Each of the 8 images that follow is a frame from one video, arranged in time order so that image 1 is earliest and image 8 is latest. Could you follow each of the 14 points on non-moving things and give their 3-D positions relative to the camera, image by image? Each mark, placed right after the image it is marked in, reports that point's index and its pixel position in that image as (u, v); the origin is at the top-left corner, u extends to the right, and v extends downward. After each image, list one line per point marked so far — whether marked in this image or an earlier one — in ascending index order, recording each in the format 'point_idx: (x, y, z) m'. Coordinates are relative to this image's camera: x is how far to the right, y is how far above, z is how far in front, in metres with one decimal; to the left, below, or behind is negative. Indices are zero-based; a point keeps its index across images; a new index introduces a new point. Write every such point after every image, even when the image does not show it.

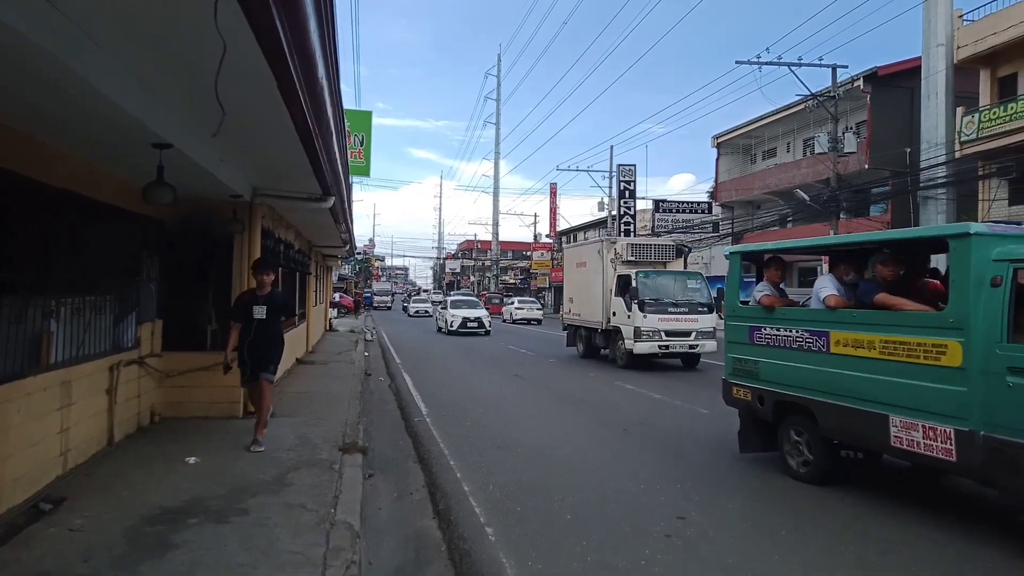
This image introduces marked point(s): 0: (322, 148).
0: (-1.9, +1.4, +7.3) m
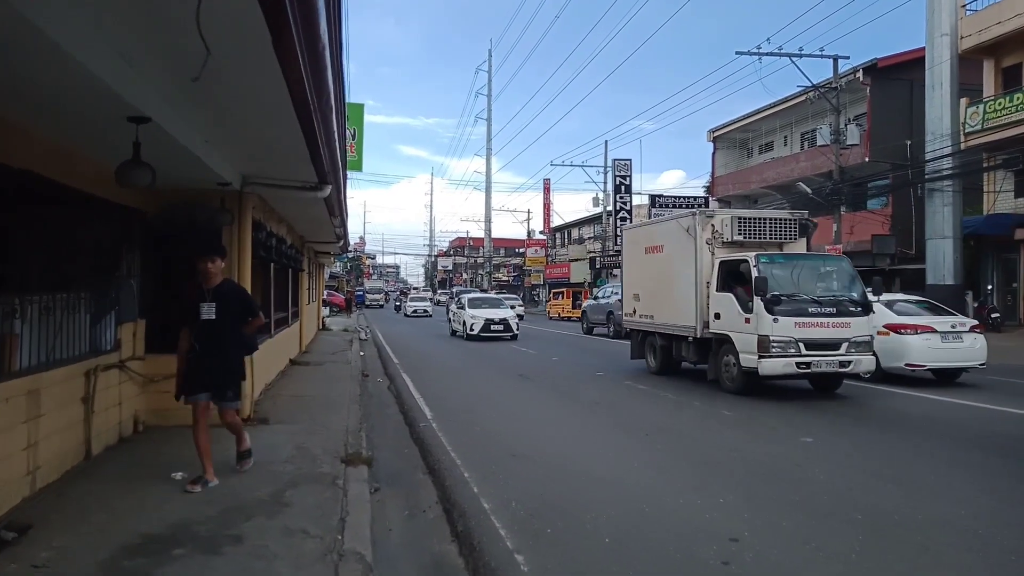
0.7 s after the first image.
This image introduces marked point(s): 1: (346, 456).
0: (-1.8, +1.5, +6.7) m
1: (-1.5, -1.6, +6.7) m
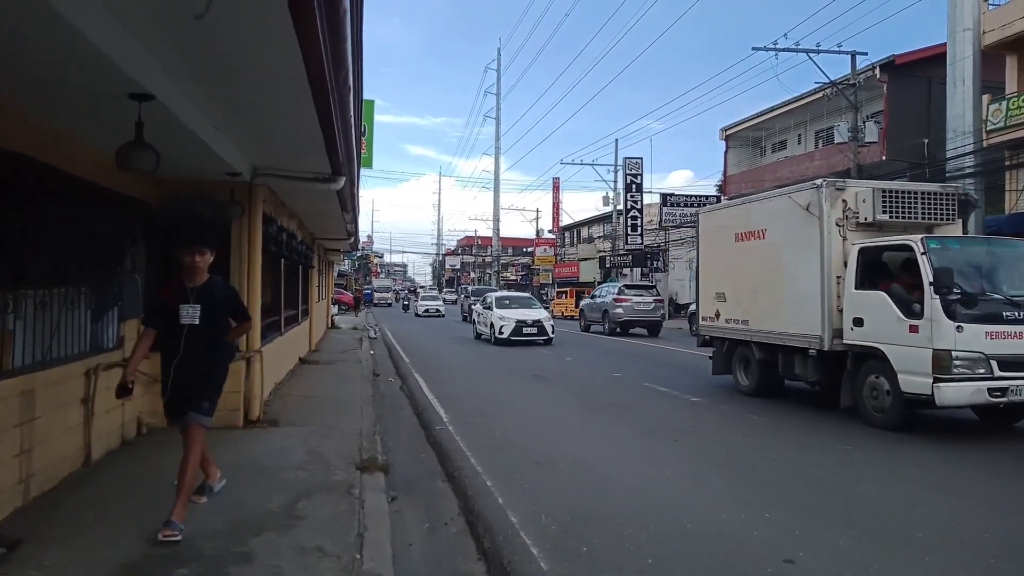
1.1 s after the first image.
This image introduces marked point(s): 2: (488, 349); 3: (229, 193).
0: (-1.5, +1.5, +6.3) m
1: (-1.3, -1.5, +6.3) m
2: (-0.6, -1.7, +19.7) m
3: (-3.1, +1.0, +7.8) m
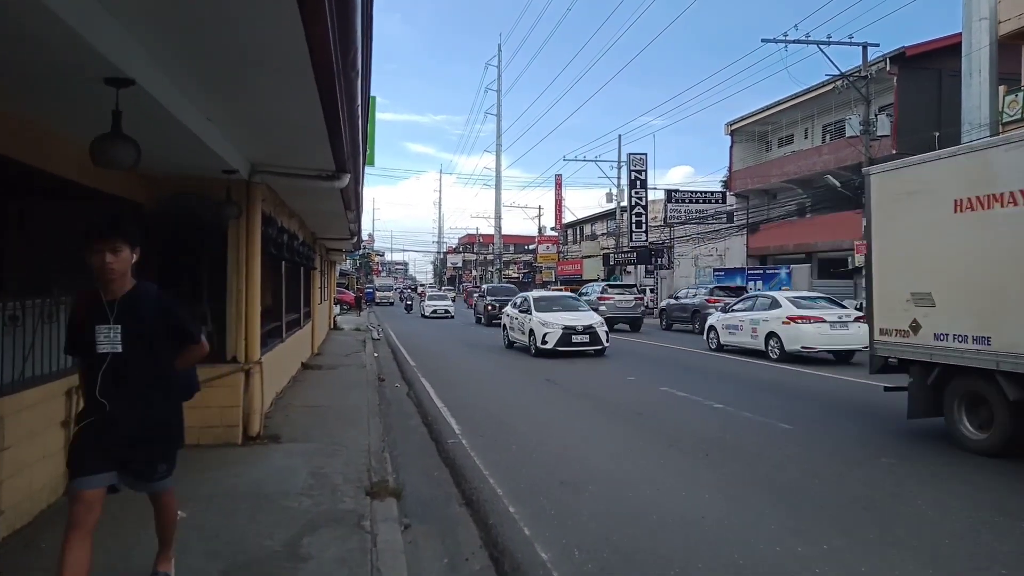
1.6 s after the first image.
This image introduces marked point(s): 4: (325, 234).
0: (-1.4, +1.4, +5.7) m
1: (-1.1, -1.6, +5.7) m
2: (-0.4, -1.7, +19.1) m
3: (-2.9, +1.0, +7.3) m
4: (-4.2, +1.2, +16.1) m
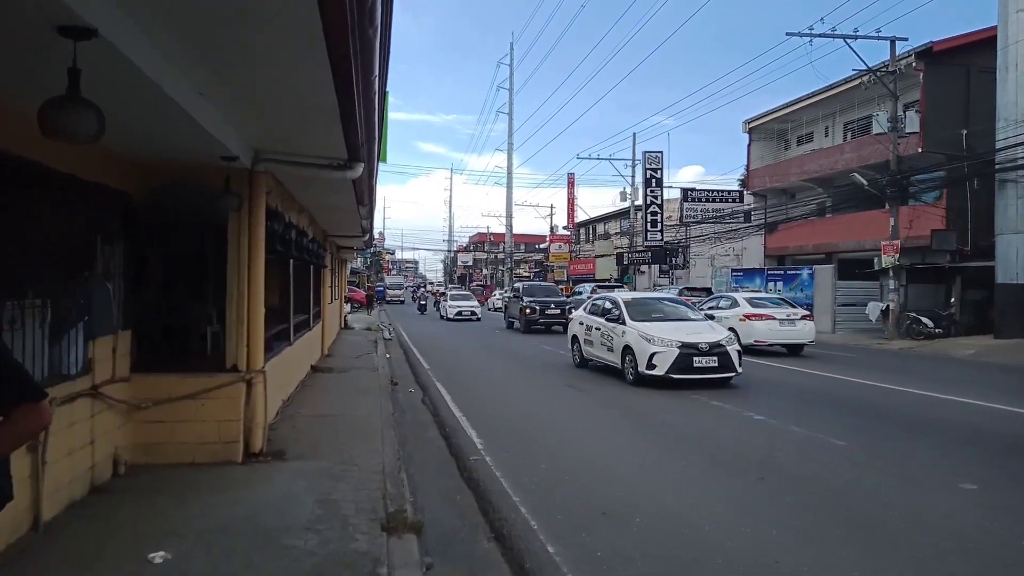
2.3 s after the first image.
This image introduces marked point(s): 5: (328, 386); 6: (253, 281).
0: (-1.1, +1.4, +5.0) m
1: (-0.9, -1.6, +5.0) m
2: (0.0, -1.7, +18.4) m
3: (-2.6, +1.0, +6.5) m
4: (-3.8, +1.2, +15.4) m
5: (-2.9, -1.6, +11.4) m
6: (-2.4, +0.1, +6.5) m
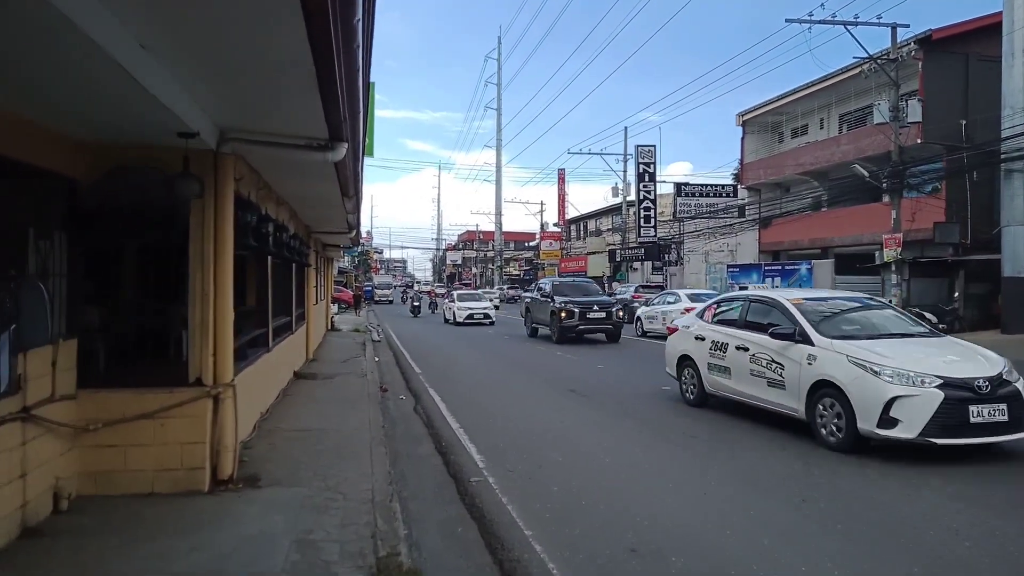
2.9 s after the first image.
0: (-1.0, +1.4, +4.1) m
1: (-0.8, -1.6, +4.1) m
2: (-0.1, -1.6, +17.5) m
3: (-2.6, +1.0, +5.7) m
4: (-3.8, +1.2, +14.5) m
5: (-2.9, -1.6, +10.5) m
6: (-2.3, +0.1, +5.7) m
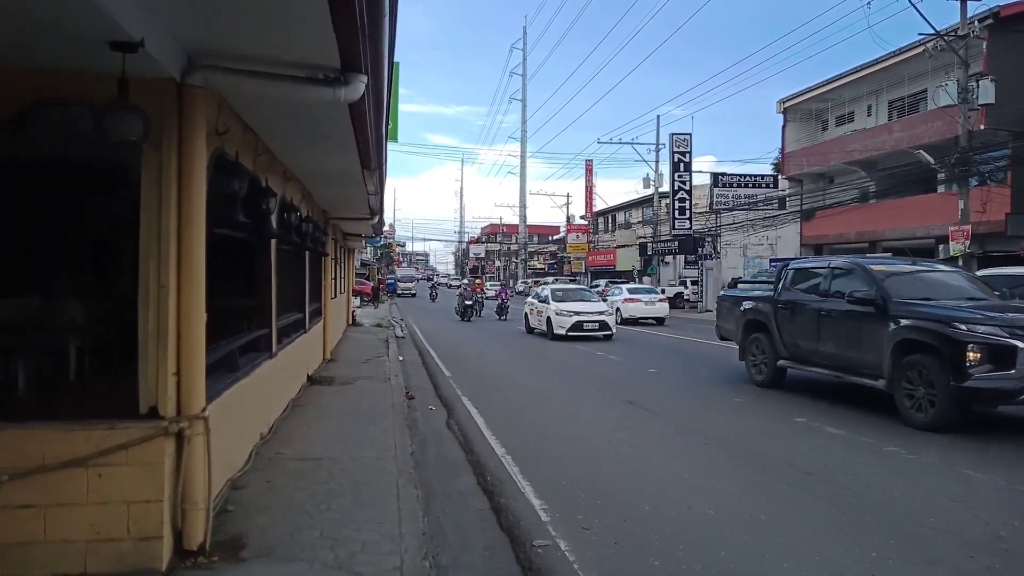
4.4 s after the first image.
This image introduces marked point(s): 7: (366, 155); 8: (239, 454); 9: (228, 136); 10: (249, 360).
0: (-0.6, +1.5, +2.4) m
1: (-0.3, -1.6, +2.4) m
2: (+0.8, -1.5, +15.8) m
3: (-2.1, +1.0, +4.0) m
4: (-3.1, +1.4, +12.9) m
5: (-2.3, -1.5, +8.8) m
6: (-1.8, +0.1, +4.0) m
7: (-1.6, +1.4, +7.7) m
8: (-2.2, -1.3, +5.8) m
9: (-2.0, +1.1, +5.2) m
10: (-2.4, -0.6, +6.6) m
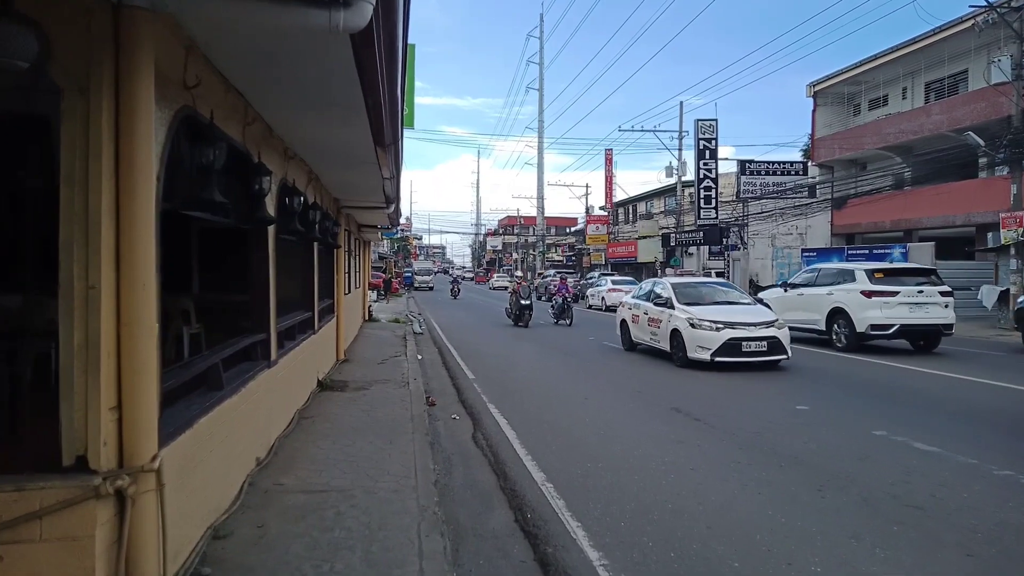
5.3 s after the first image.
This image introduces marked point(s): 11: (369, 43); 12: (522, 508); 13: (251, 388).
0: (-0.3, +1.4, +1.2) m
1: (-0.1, -1.6, +1.3) m
2: (+1.3, -1.4, +14.7) m
3: (-1.8, +1.0, +2.9) m
4: (-2.6, +1.5, +11.8) m
5: (-1.9, -1.4, +7.8) m
6: (-1.5, +0.1, +2.9) m
7: (-1.2, +1.4, +6.5) m
8: (-1.9, -1.3, +4.7) m
9: (-1.7, +1.1, +4.1) m
10: (-2.1, -0.6, +5.5) m
11: (-0.8, +1.3, +4.1) m
12: (+0.1, -1.7, +5.4) m
13: (-2.0, -0.8, +5.6) m
